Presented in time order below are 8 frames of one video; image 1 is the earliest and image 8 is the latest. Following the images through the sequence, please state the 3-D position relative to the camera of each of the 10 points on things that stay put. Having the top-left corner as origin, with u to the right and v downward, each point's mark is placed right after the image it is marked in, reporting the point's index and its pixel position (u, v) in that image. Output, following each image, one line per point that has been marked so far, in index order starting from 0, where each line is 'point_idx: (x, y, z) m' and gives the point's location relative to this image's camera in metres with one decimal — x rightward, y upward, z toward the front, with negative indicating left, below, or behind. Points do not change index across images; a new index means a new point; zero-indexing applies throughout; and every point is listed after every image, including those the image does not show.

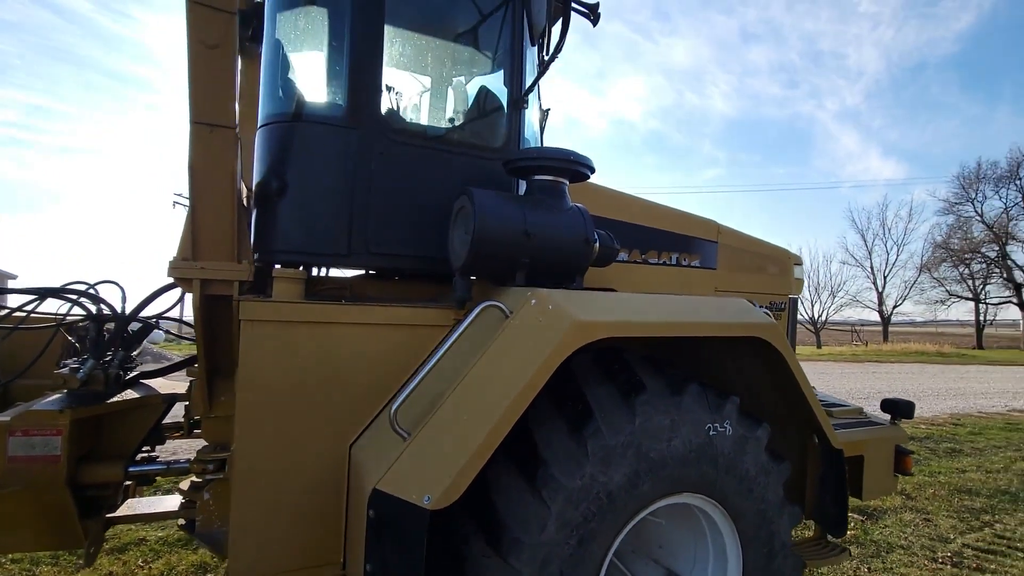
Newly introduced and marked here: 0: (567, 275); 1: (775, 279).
0: (+0.2, +0.1, +2.0) m
1: (+1.8, +0.1, +3.5) m
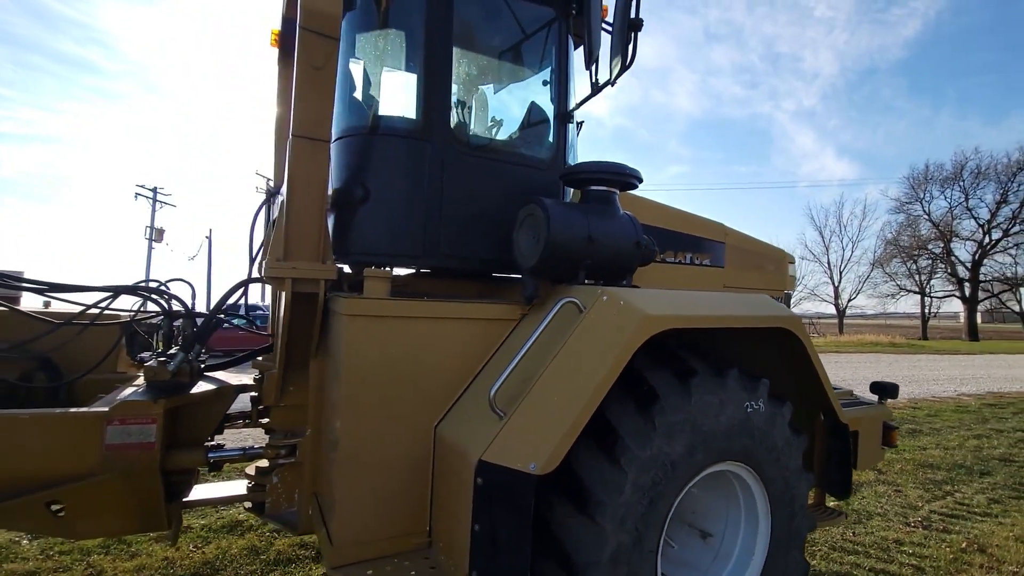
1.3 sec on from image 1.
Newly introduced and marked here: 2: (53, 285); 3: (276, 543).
0: (+0.5, +0.1, +2.3) m
1: (+2.0, +0.1, +3.8) m
2: (-2.1, 0.0, +2.4) m
3: (-1.5, -1.6, +3.1) m
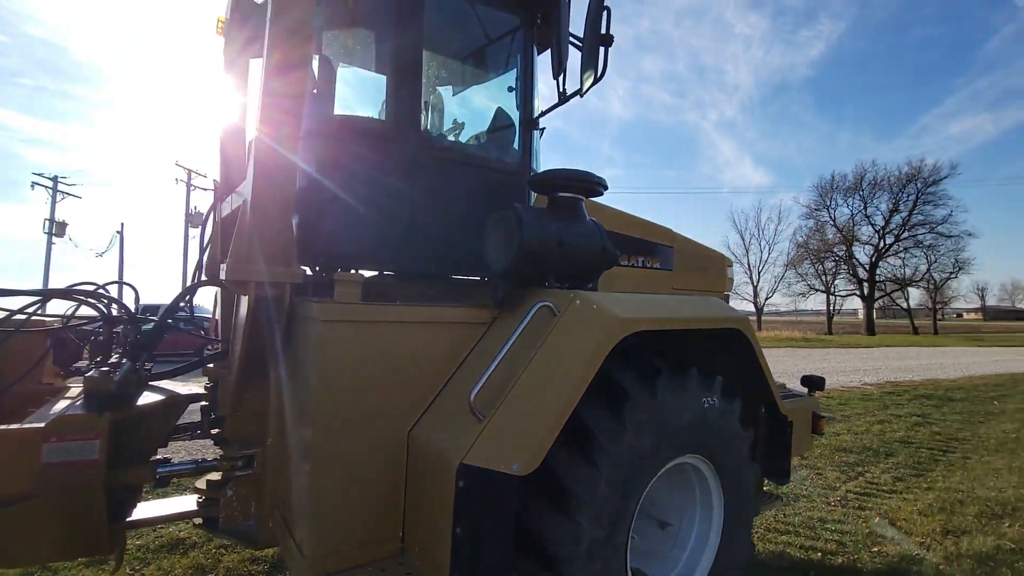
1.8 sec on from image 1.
0: (+0.4, 0.0, +2.3) m
1: (+1.7, +0.1, +4.1) m
2: (-2.2, 0.0, +2.1) m
3: (-1.7, -1.6, +2.9) m
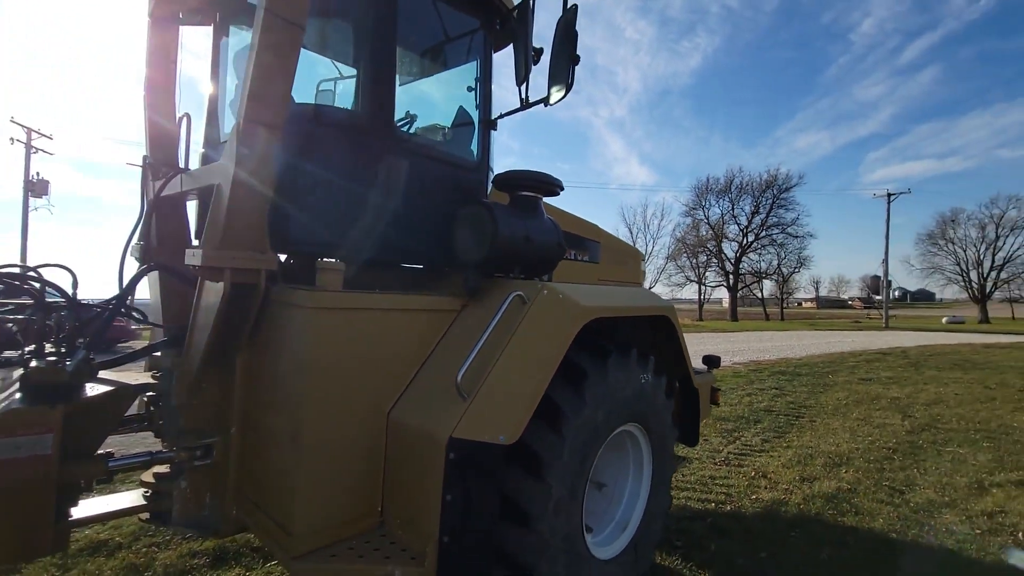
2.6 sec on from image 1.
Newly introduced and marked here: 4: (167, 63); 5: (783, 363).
0: (+0.2, +0.1, +2.6) m
1: (+1.1, +0.2, +4.6) m
2: (-2.3, +0.1, +1.9) m
3: (-2.0, -1.5, +2.8) m
4: (-2.0, +1.3, +2.9) m
5: (+6.4, -1.8, +11.7) m
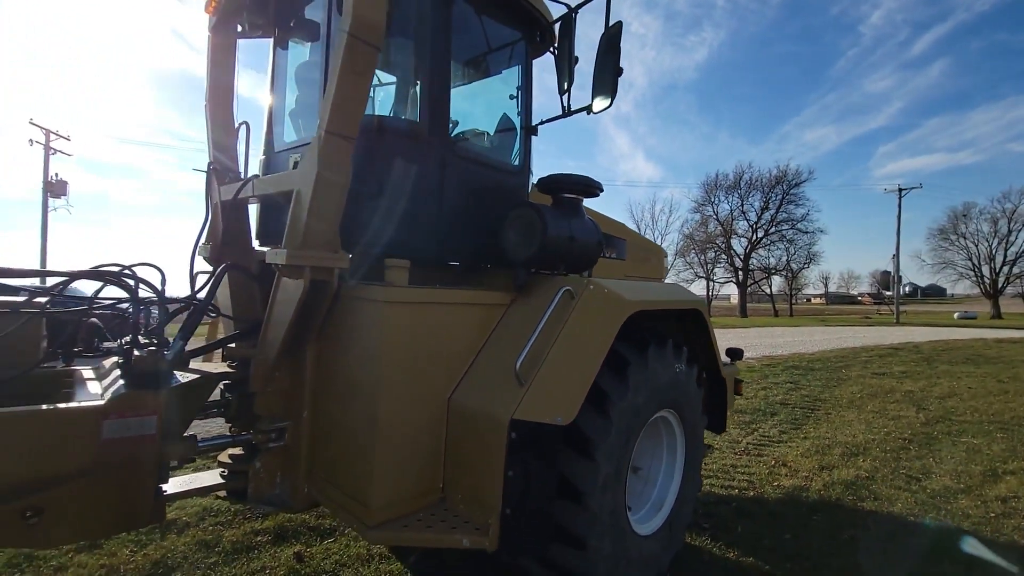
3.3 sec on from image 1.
0: (+0.4, +0.1, +2.8) m
1: (+1.4, +0.2, +4.7) m
2: (-2.1, +0.1, +2.1) m
3: (-1.7, -1.5, +3.0) m
4: (-1.8, +1.4, +3.2) m
5: (+6.7, -1.7, +11.8) m
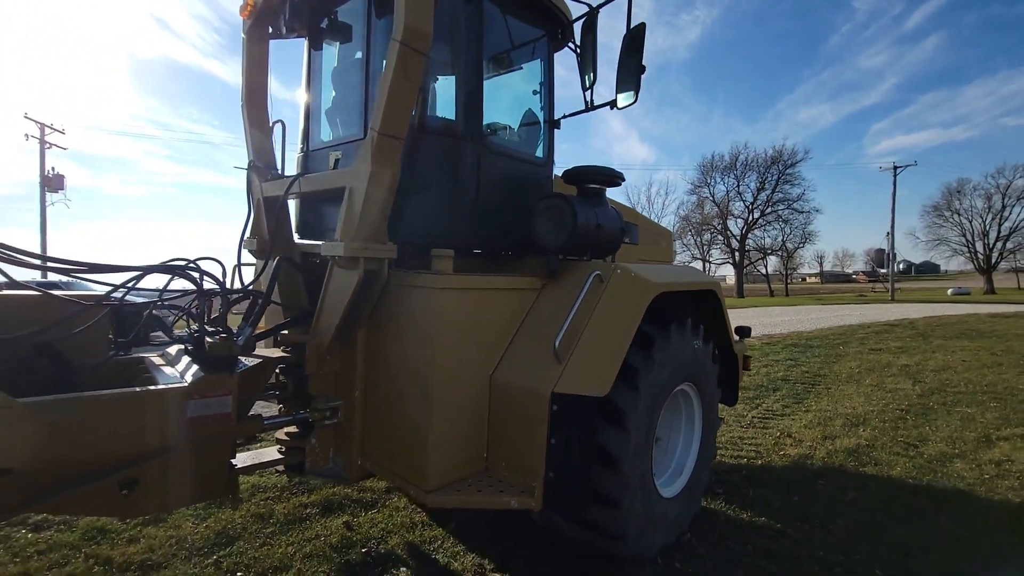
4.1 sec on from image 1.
0: (+0.6, +0.2, +3.0) m
1: (+1.5, +0.4, +4.9) m
2: (-1.9, +0.1, +2.3) m
3: (-1.5, -1.4, +3.2) m
4: (-1.7, +1.4, +3.3) m
5: (+6.9, -1.2, +12.1) m
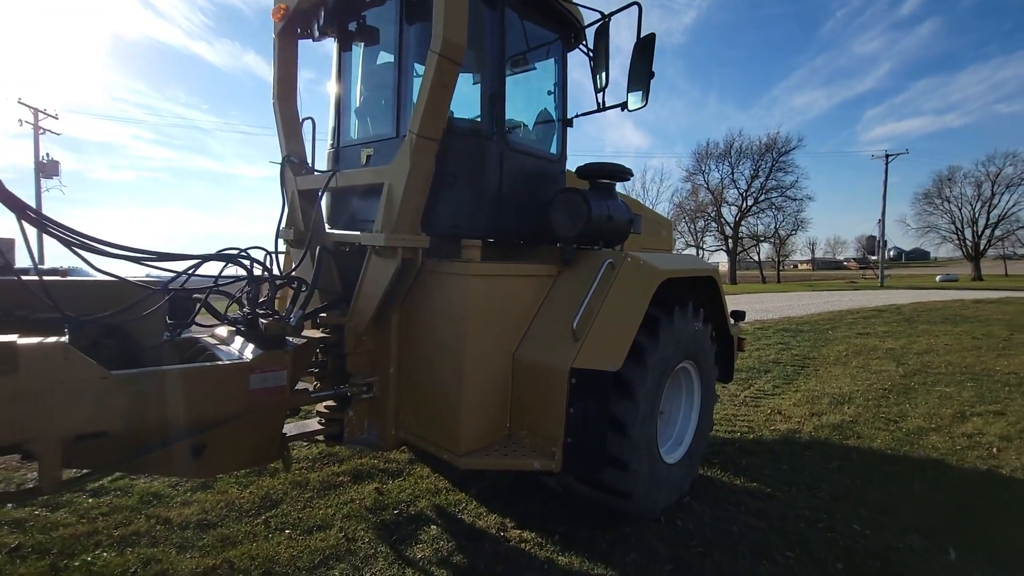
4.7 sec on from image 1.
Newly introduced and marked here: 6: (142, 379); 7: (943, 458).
0: (+0.7, +0.3, +3.3) m
1: (+1.6, +0.5, +5.2) m
2: (-1.8, +0.2, +2.5) m
3: (-1.4, -1.3, +3.5) m
4: (-1.5, +1.5, +3.5) m
5: (+6.9, -0.8, +12.5) m
6: (-1.6, -0.4, +2.1) m
7: (+3.6, -1.4, +4.1) m
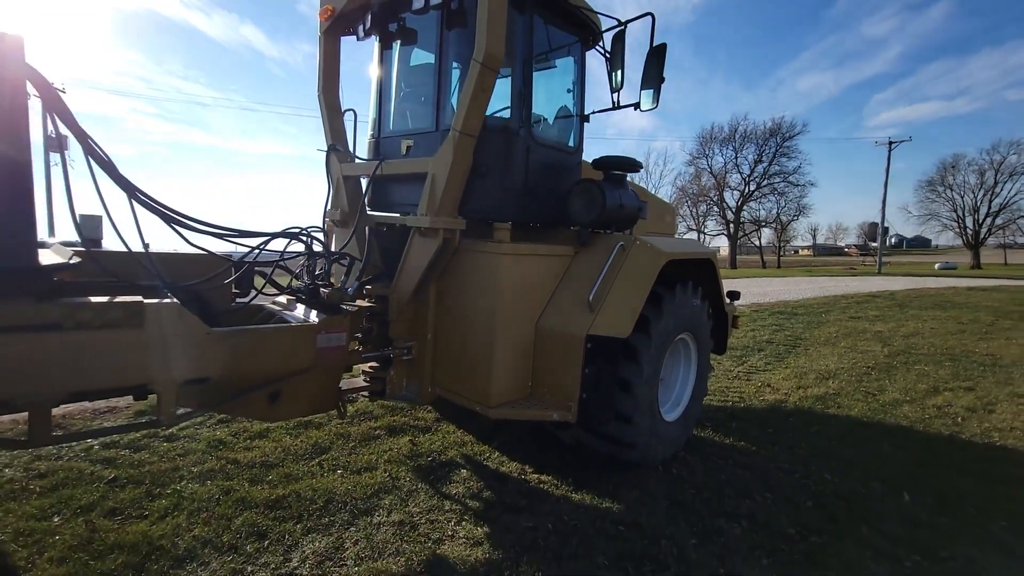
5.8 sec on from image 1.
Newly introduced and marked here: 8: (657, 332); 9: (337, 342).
0: (+0.9, +0.5, +3.7) m
1: (+1.8, +0.7, +5.6) m
2: (-1.6, +0.3, +2.9) m
3: (-1.3, -1.1, +4.0) m
4: (-1.4, +1.7, +3.9) m
5: (+7.0, -0.4, +12.9) m
6: (-1.4, -0.2, +2.6) m
7: (+3.7, -1.3, +4.6) m
8: (+1.0, -0.3, +3.3) m
9: (-1.0, -0.3, +2.9) m
